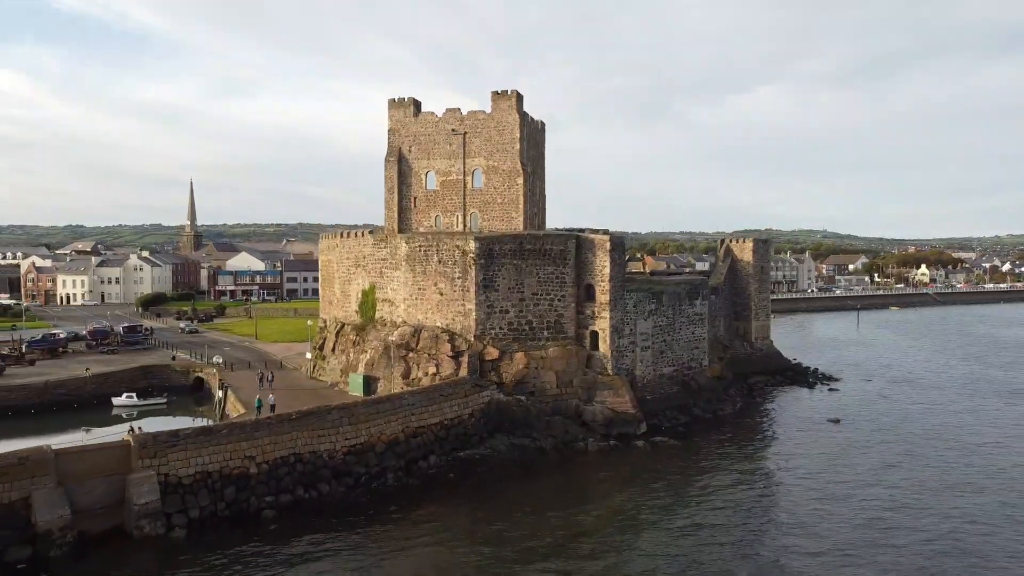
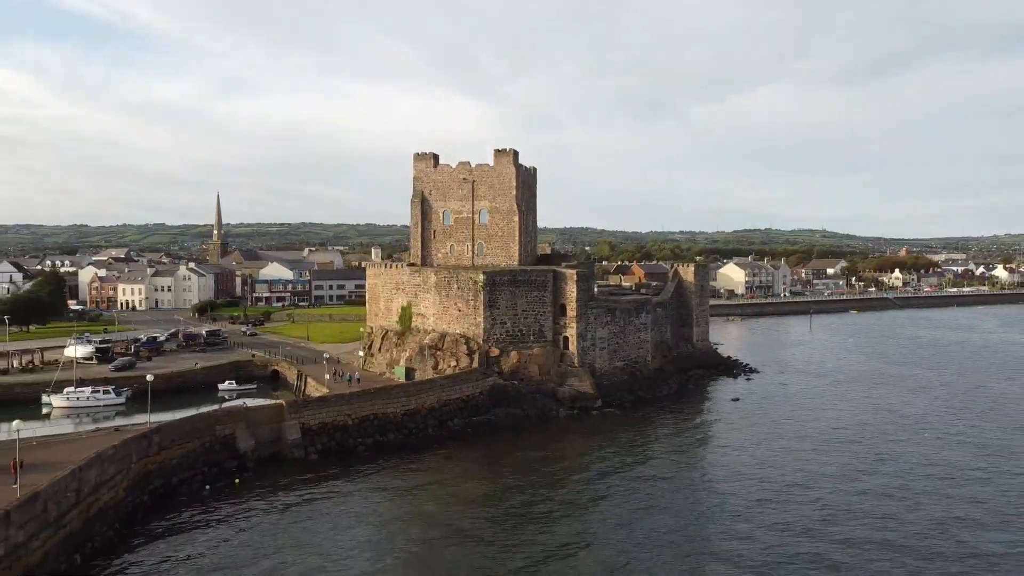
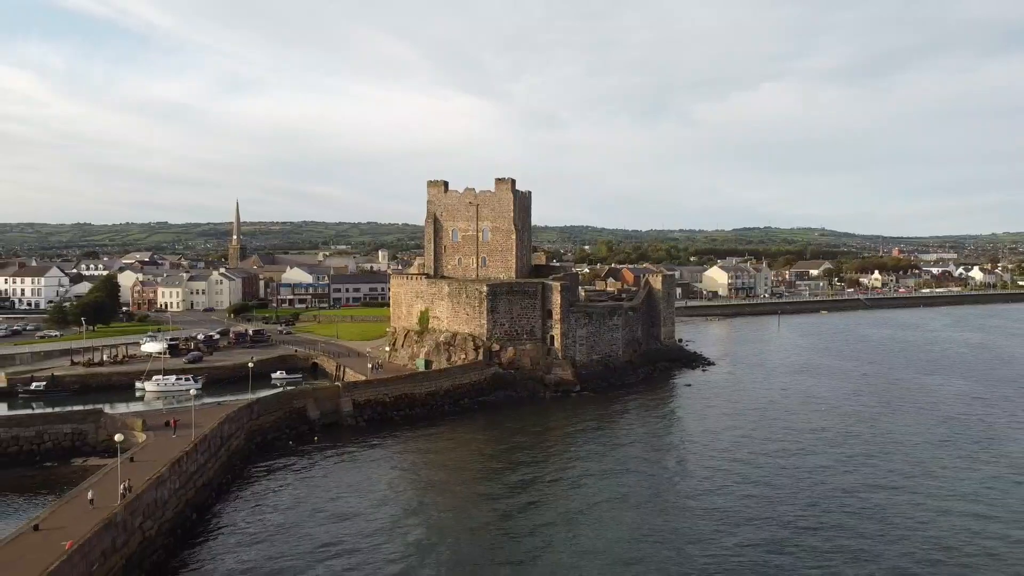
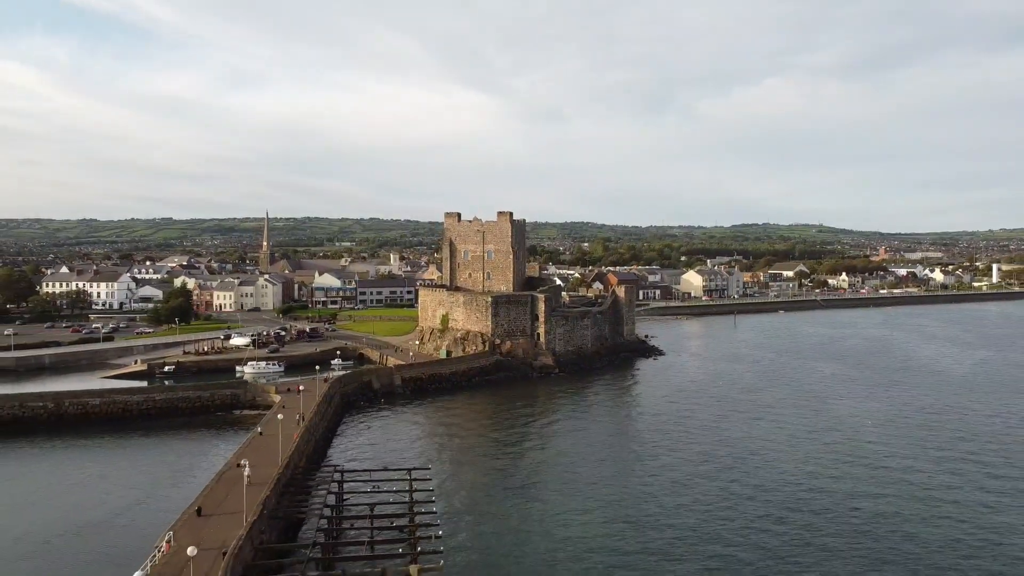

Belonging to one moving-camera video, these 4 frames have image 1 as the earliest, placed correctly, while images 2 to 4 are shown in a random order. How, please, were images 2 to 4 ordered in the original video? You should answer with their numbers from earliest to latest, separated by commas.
2, 3, 4
